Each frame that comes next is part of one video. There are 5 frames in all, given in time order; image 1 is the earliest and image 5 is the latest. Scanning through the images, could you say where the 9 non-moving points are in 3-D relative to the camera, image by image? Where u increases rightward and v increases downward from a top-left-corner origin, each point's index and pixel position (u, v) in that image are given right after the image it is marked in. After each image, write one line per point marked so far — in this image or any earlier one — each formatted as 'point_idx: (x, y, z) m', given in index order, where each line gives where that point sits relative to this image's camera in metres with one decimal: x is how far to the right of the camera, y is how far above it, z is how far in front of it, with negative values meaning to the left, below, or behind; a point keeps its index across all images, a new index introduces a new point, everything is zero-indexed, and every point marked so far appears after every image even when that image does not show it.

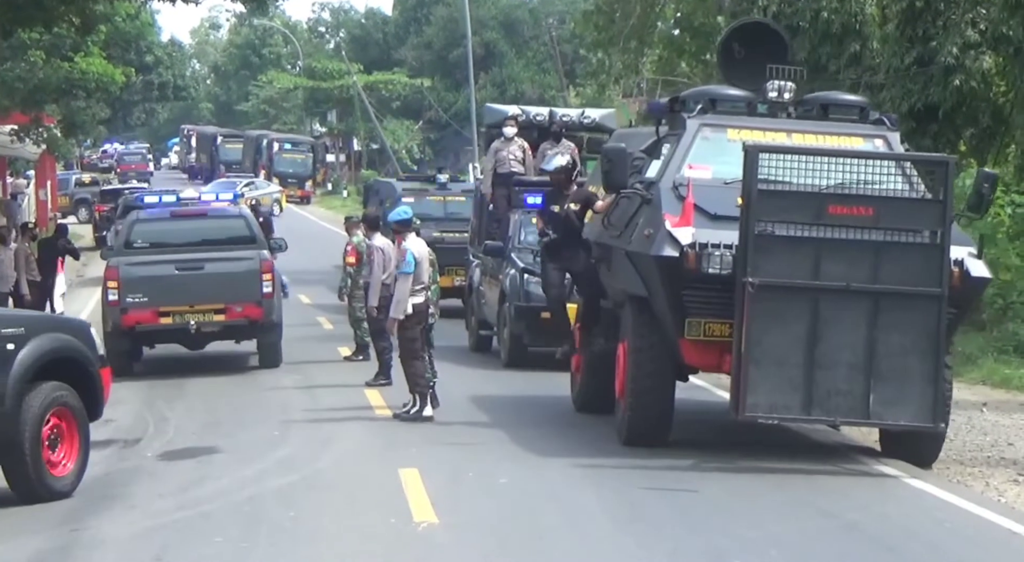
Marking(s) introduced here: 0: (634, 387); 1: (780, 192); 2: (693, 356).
0: (+0.9, -0.8, +12.2) m
1: (+1.8, +0.6, +11.3) m
2: (+1.3, -0.5, +11.9) m
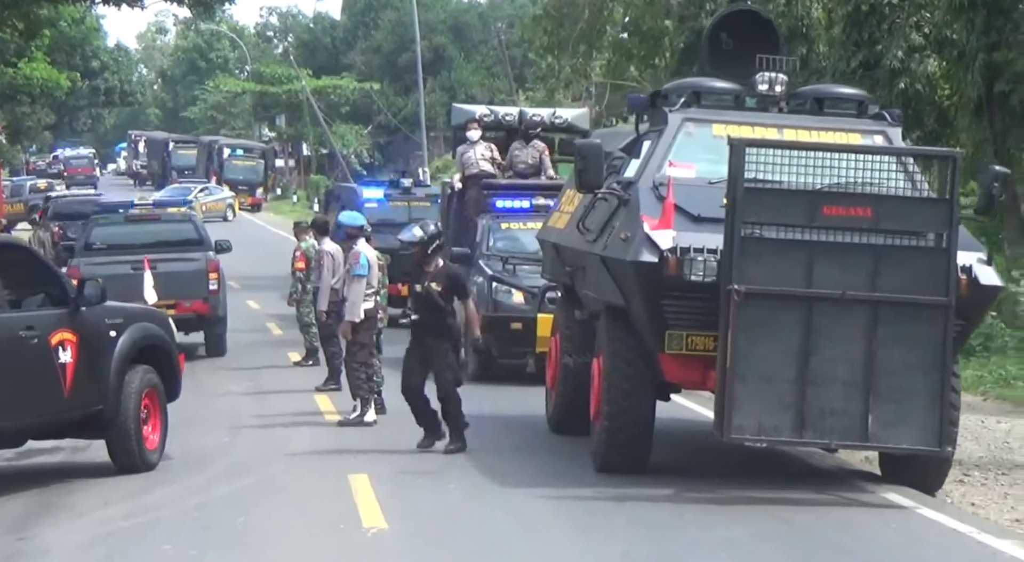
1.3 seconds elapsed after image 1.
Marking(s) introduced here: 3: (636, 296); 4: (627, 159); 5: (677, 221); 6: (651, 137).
0: (+0.6, -0.8, +11.4) m
1: (+1.6, +0.6, +10.5) m
2: (+1.0, -0.6, +11.1) m
3: (+0.8, -0.1, +11.0) m
4: (+0.9, +0.9, +12.9) m
5: (+1.1, +0.4, +11.4) m
6: (+1.0, +1.0, +12.6) m
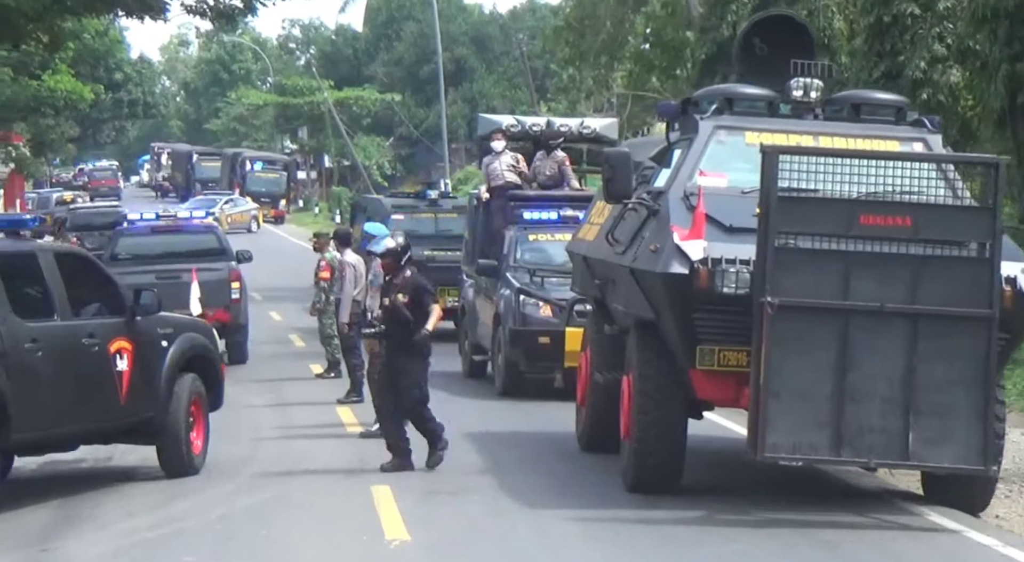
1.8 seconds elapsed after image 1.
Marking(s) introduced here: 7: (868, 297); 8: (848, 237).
0: (+0.8, -0.9, +11.1) m
1: (+1.7, +0.5, +10.2) m
2: (+1.2, -0.7, +10.8) m
3: (+0.9, -0.2, +10.7) m
4: (+1.0, +0.8, +12.6) m
5: (+1.3, +0.3, +11.1) m
6: (+1.2, +1.0, +12.3) m
7: (+2.1, -0.1, +10.2) m
8: (+2.0, +0.3, +10.2) m
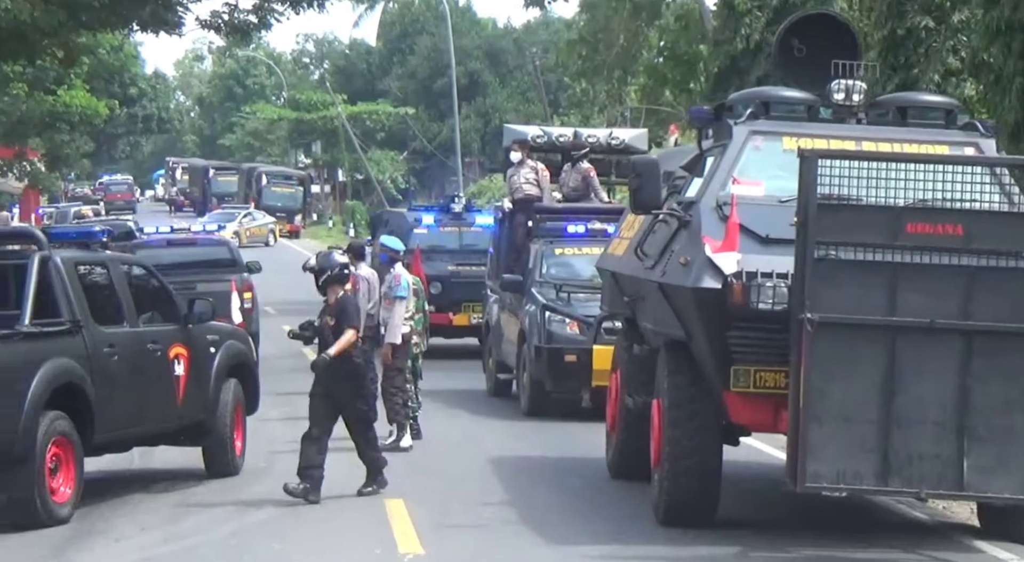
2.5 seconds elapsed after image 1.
0: (+0.9, -1.0, +10.5) m
1: (+1.8, +0.4, +9.6) m
2: (+1.3, -0.8, +10.2) m
3: (+1.1, -0.3, +10.1) m
4: (+1.2, +0.7, +12.0) m
5: (+1.4, +0.2, +10.5) m
6: (+1.3, +0.9, +11.7) m
7: (+2.2, -0.2, +9.6) m
8: (+2.1, +0.2, +9.6) m
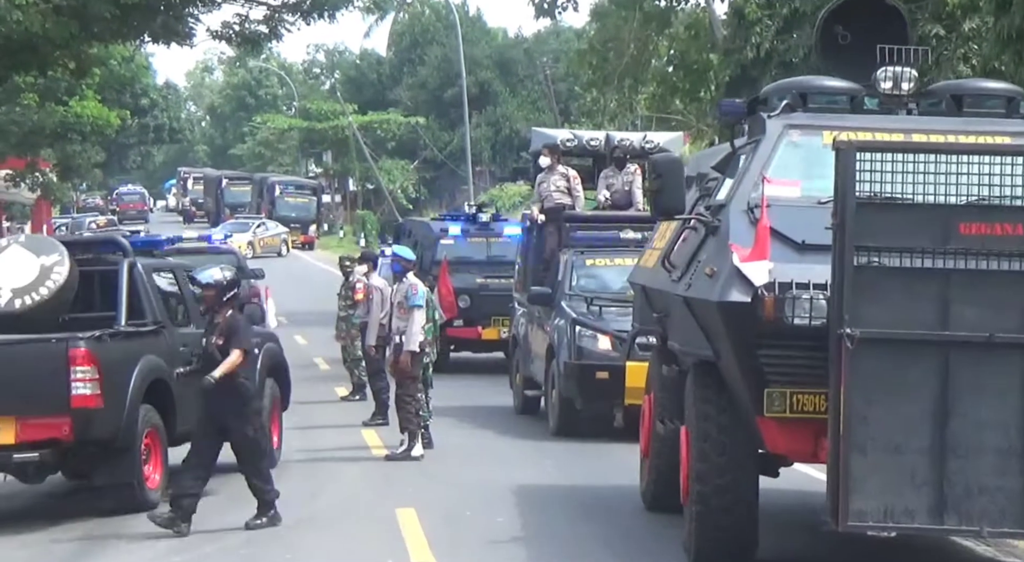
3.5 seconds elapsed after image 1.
0: (+1.0, -1.1, +9.7) m
1: (+1.9, +0.4, +8.8) m
2: (+1.4, -0.8, +9.4) m
3: (+1.1, -0.3, +9.3) m
4: (+1.2, +0.7, +11.2) m
5: (+1.4, +0.2, +9.7) m
6: (+1.4, +0.8, +10.9) m
7: (+2.3, -0.2, +8.8) m
8: (+2.1, +0.1, +8.8) m
